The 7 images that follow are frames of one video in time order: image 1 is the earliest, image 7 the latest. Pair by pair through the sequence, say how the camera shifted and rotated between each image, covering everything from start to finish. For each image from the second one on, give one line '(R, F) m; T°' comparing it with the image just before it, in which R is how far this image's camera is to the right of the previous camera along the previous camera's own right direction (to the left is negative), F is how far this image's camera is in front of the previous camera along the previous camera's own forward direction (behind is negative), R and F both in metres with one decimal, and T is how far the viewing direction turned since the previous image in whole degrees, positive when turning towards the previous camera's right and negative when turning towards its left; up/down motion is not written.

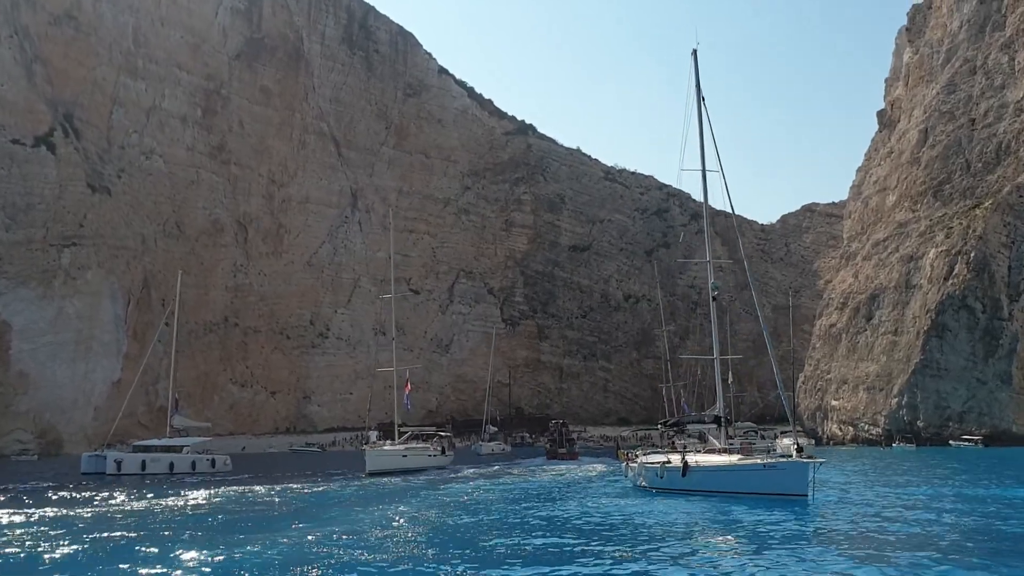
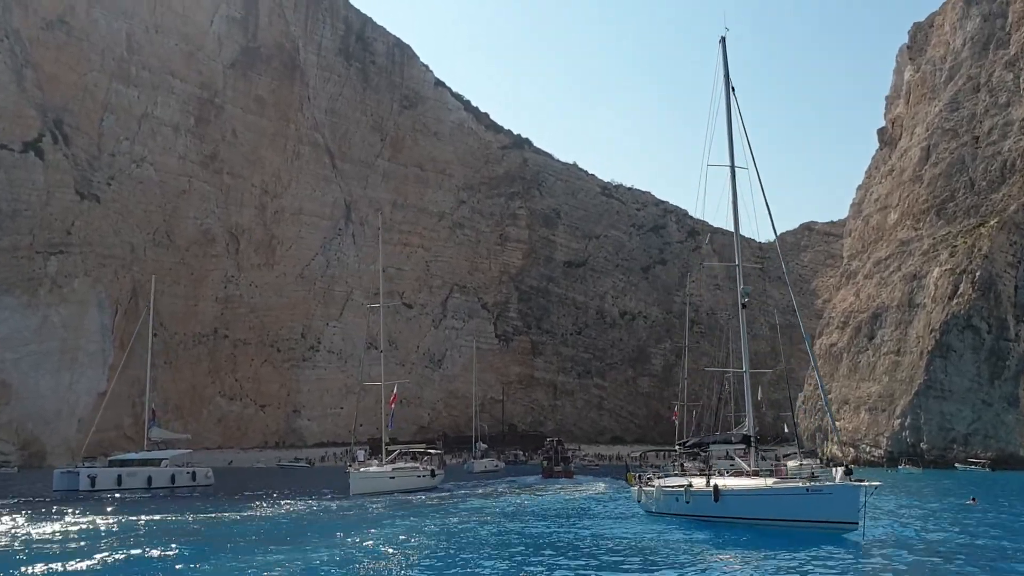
(-0.1, +0.9) m; 0°
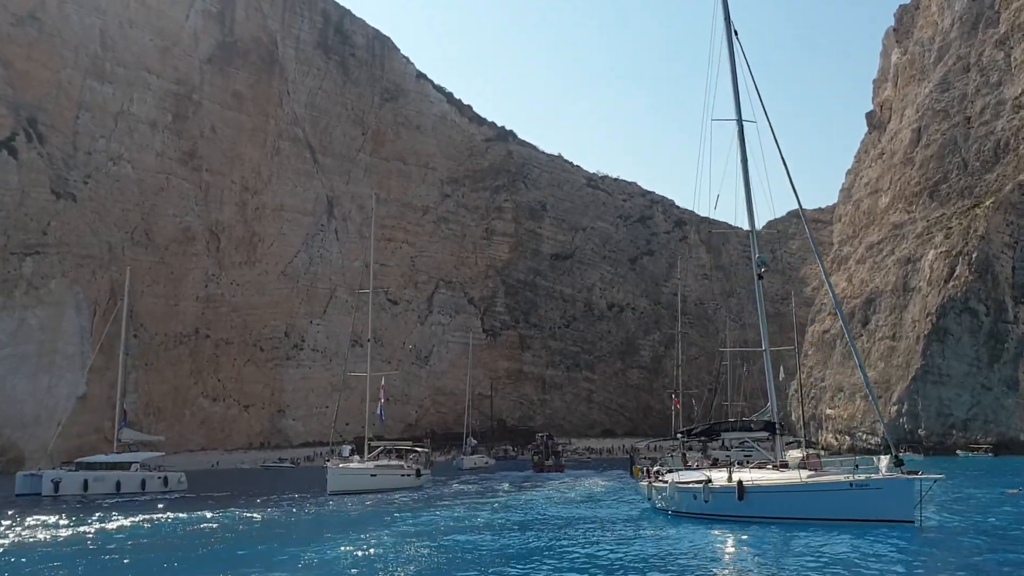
(0.0, +1.0) m; +1°
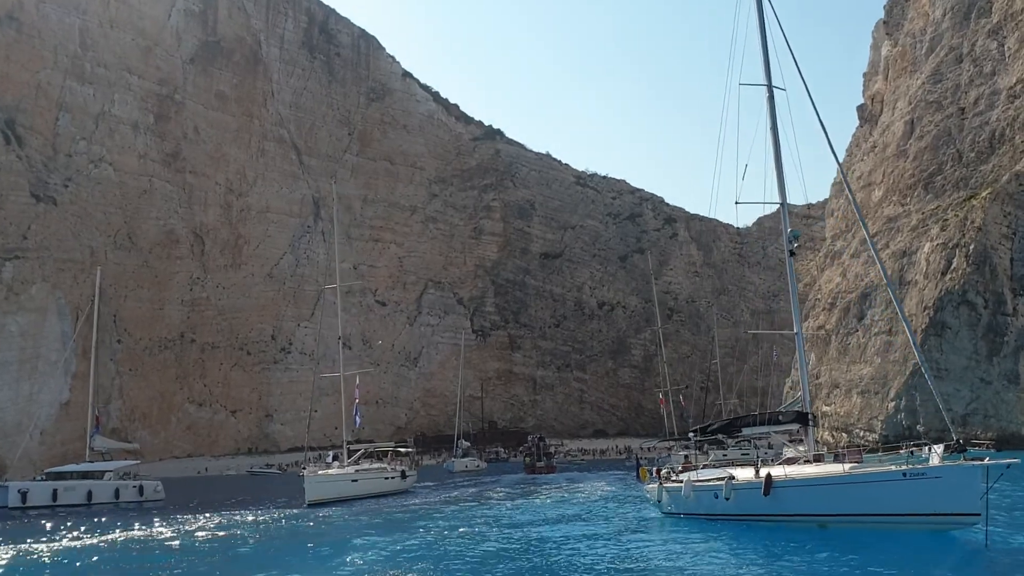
(0.0, +0.8) m; +1°
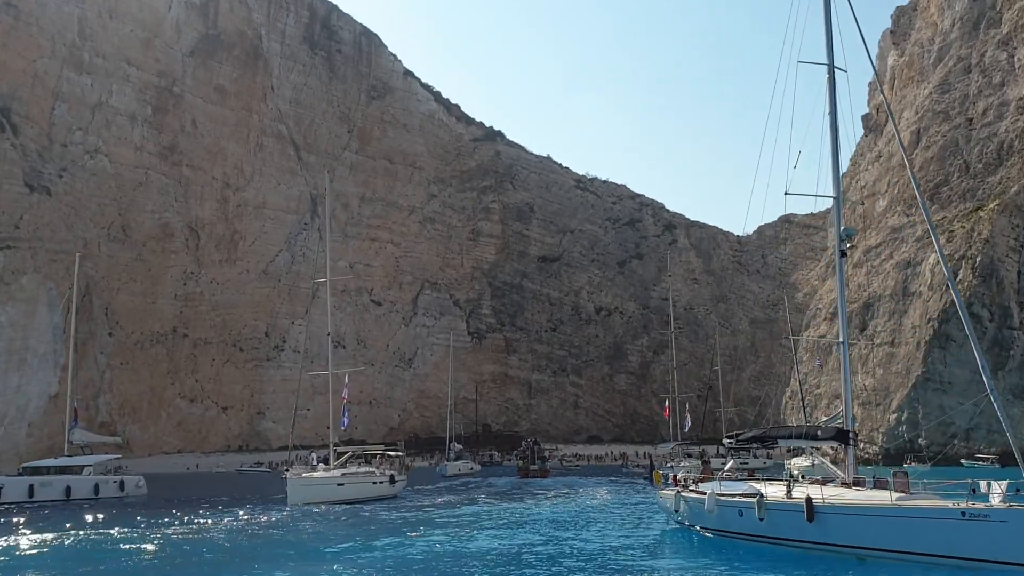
(-0.1, +0.6) m; 0°
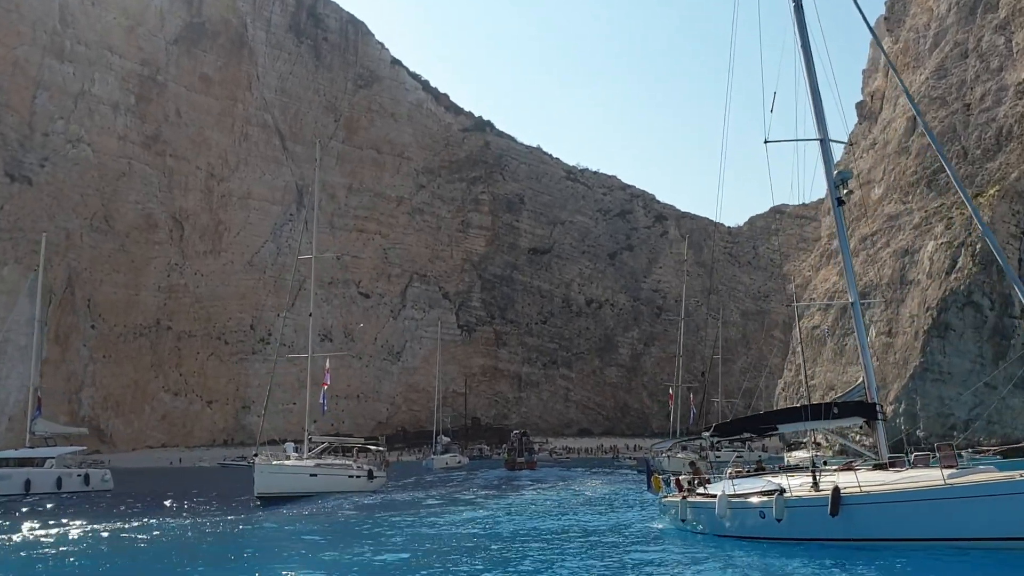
(0.0, +0.9) m; +1°
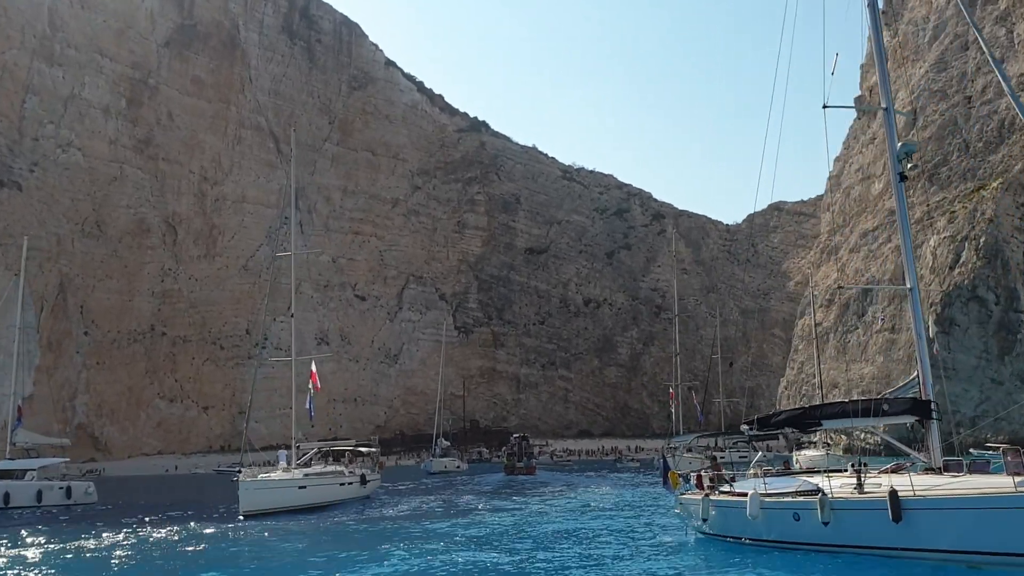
(0.0, +0.6) m; 0°
